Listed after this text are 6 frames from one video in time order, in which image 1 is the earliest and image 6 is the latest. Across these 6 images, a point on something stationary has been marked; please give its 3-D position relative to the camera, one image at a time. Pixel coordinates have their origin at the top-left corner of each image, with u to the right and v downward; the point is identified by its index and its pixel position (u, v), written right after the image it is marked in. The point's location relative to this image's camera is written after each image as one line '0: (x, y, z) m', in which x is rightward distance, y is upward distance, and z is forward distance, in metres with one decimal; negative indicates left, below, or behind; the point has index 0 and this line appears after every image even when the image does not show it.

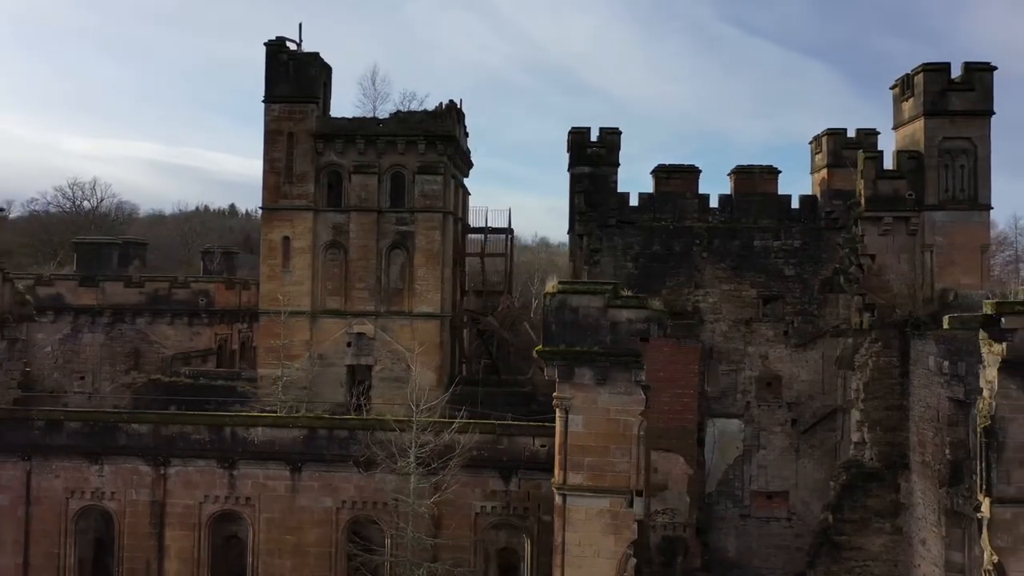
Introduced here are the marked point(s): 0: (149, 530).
0: (-6.2, -4.1, +12.7) m
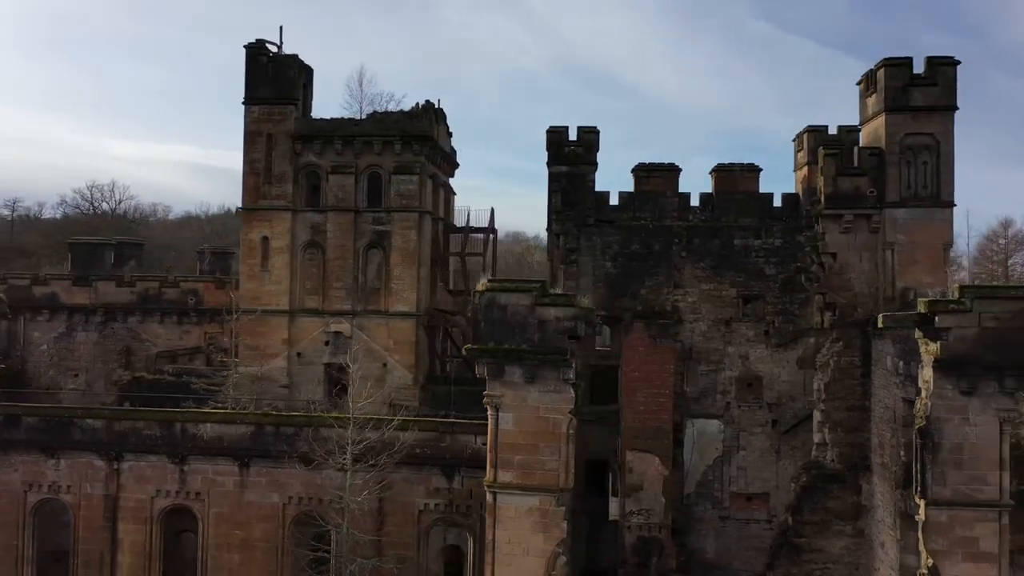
0: (-7.1, -4.1, +13.0) m
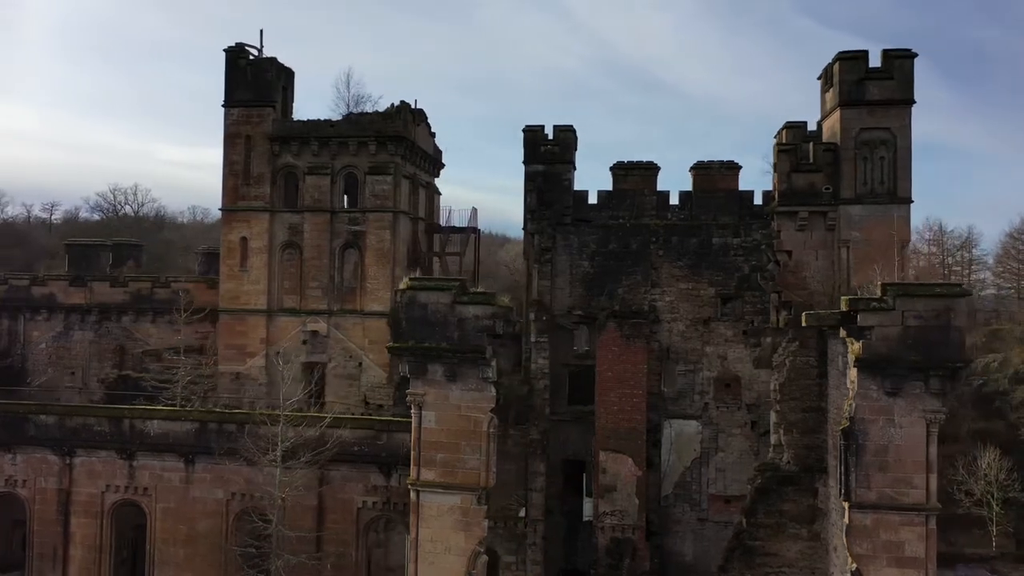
0: (-8.1, -4.1, +13.3) m
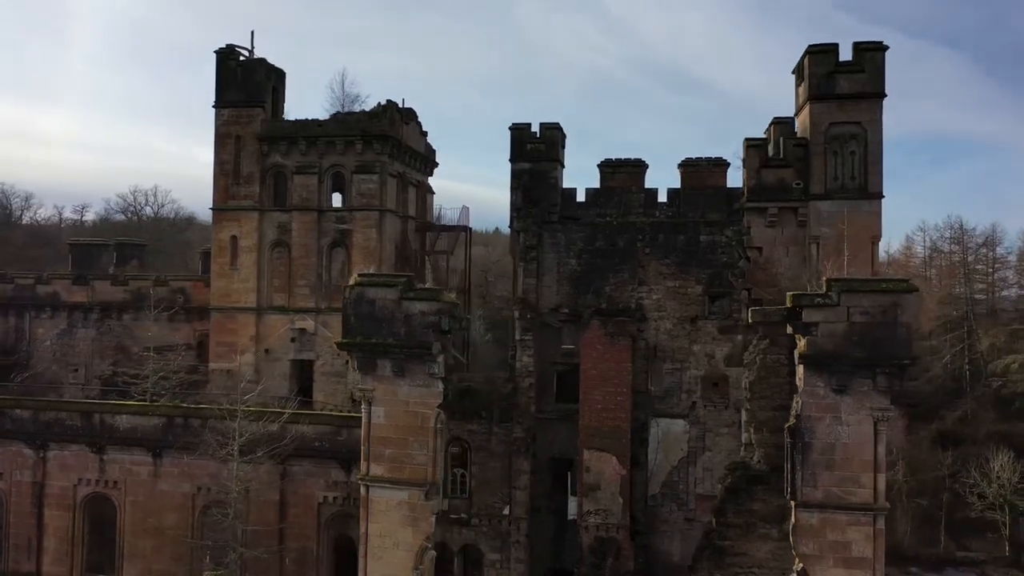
0: (-8.7, -4.0, +13.6) m
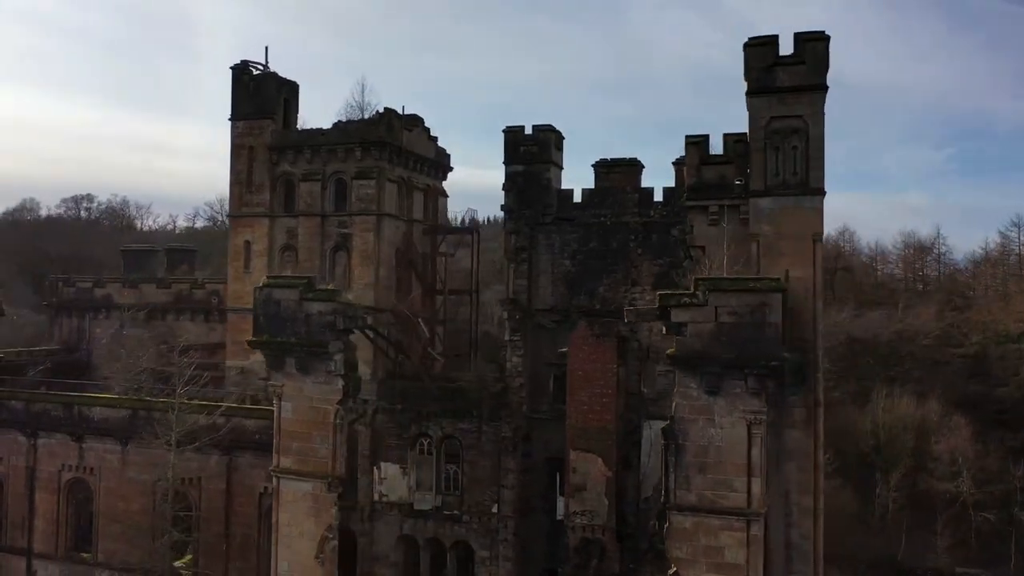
0: (-9.8, -4.1, +15.0) m
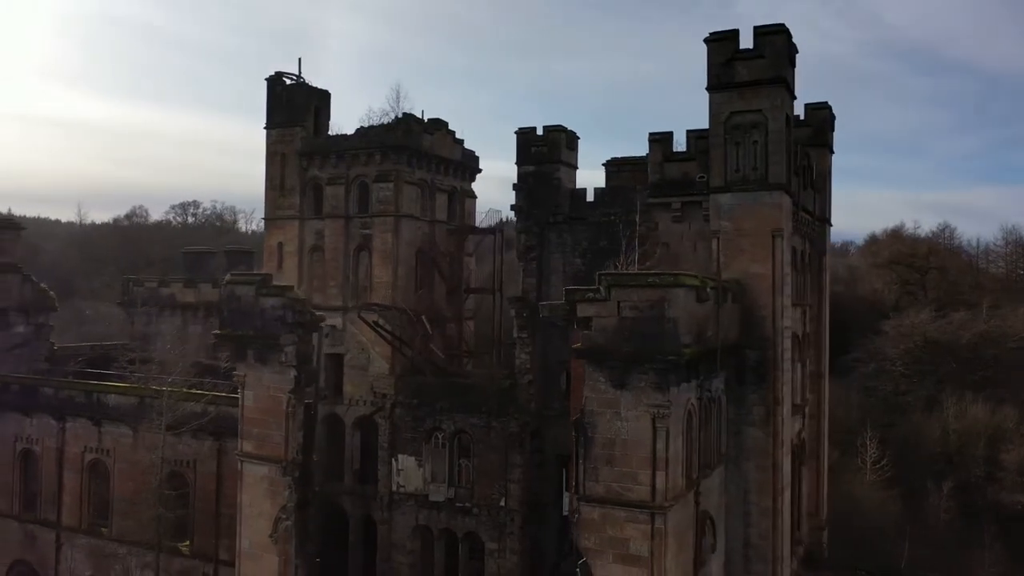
0: (-10.1, -4.0, +16.7) m
